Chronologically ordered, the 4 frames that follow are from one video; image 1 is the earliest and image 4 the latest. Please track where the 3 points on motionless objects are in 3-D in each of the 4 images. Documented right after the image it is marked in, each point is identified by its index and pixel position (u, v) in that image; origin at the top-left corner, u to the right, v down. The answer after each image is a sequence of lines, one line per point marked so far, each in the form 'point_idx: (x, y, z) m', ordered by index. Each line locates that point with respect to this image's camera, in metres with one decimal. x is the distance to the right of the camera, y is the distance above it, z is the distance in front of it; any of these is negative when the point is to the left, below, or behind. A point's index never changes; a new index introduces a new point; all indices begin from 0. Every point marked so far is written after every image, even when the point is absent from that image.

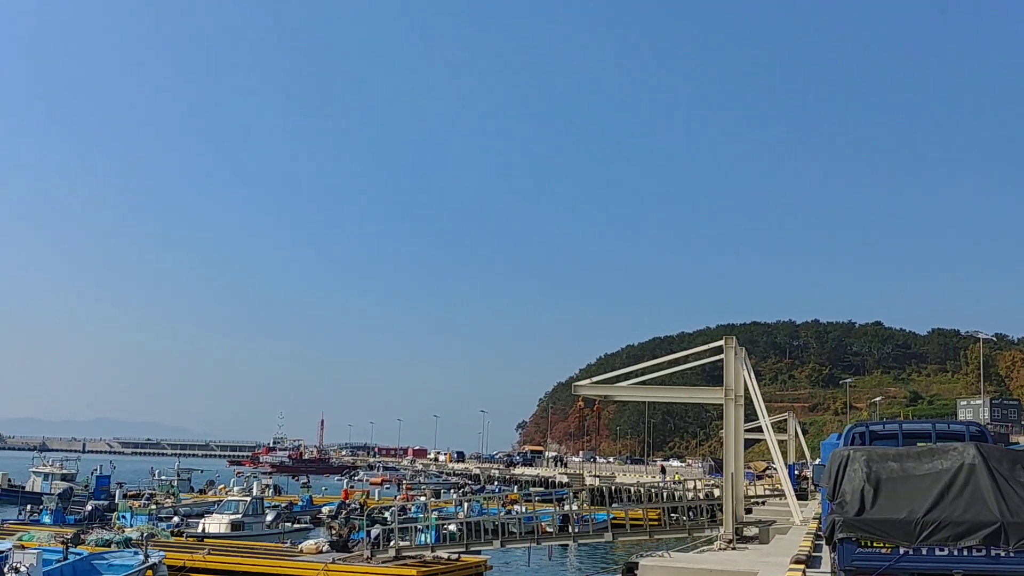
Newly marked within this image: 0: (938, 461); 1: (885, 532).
0: (+3.0, -1.2, +7.4) m
1: (+2.4, -1.6, +6.9) m
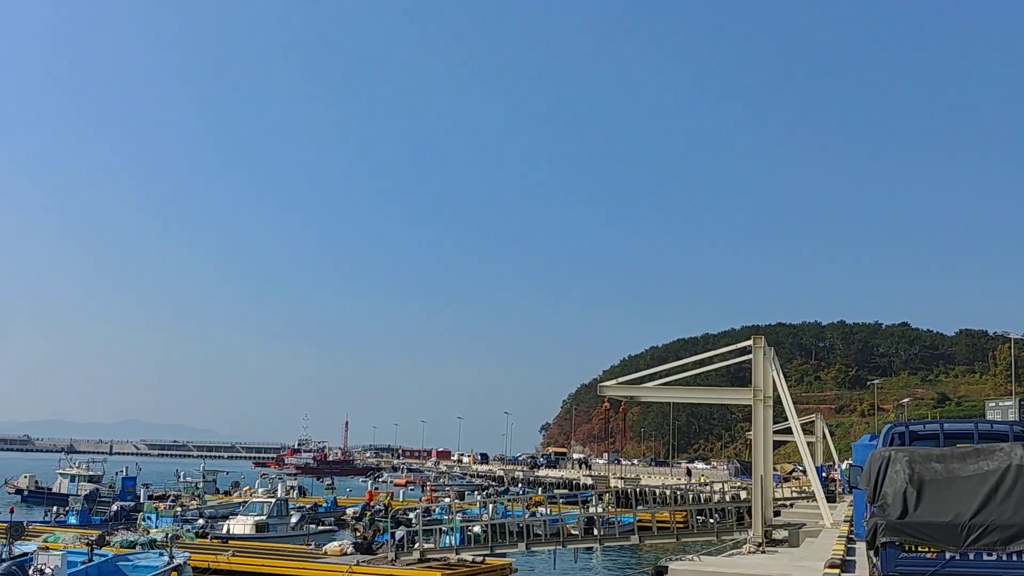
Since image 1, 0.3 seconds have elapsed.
0: (+3.1, -1.2, +7.1) m
1: (+2.6, -1.5, +6.6) m
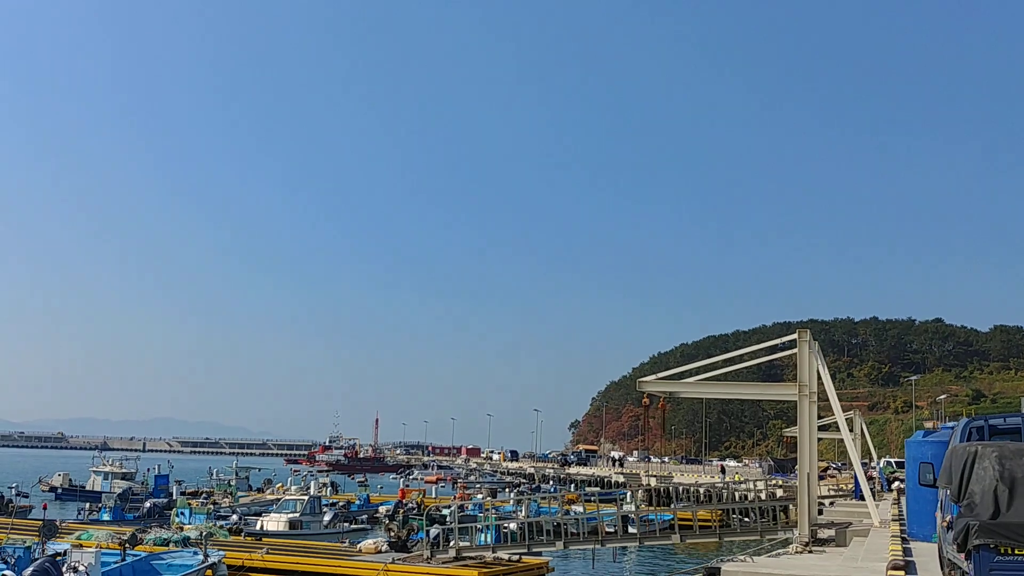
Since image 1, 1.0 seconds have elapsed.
0: (+3.5, -1.1, +6.5) m
1: (+3.0, -1.4, +6.1) m
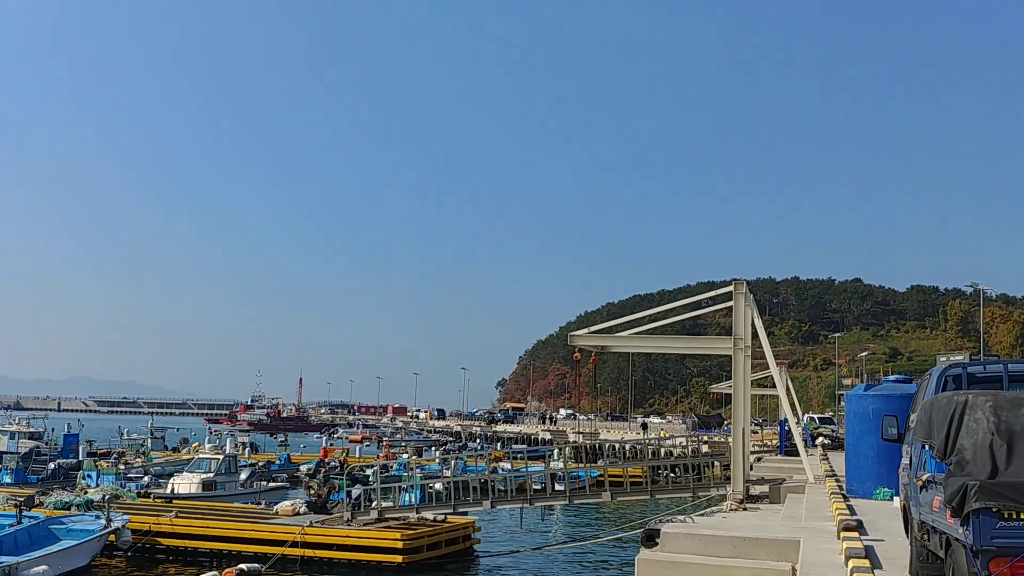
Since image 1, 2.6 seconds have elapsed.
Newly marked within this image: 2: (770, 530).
0: (+3.1, -0.7, +5.7) m
1: (+2.6, -1.0, +5.2) m
2: (+2.8, -2.6, +11.5) m
